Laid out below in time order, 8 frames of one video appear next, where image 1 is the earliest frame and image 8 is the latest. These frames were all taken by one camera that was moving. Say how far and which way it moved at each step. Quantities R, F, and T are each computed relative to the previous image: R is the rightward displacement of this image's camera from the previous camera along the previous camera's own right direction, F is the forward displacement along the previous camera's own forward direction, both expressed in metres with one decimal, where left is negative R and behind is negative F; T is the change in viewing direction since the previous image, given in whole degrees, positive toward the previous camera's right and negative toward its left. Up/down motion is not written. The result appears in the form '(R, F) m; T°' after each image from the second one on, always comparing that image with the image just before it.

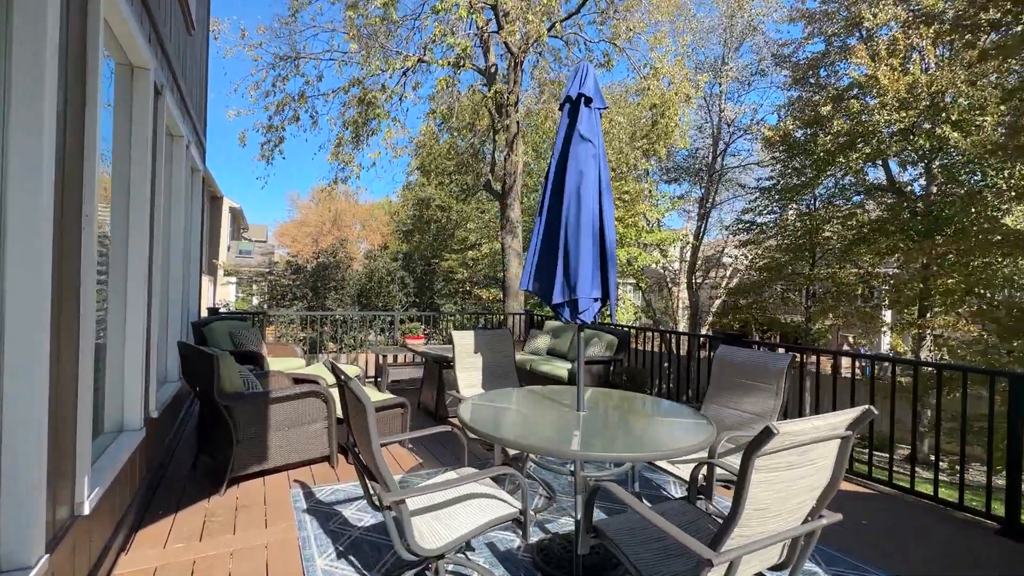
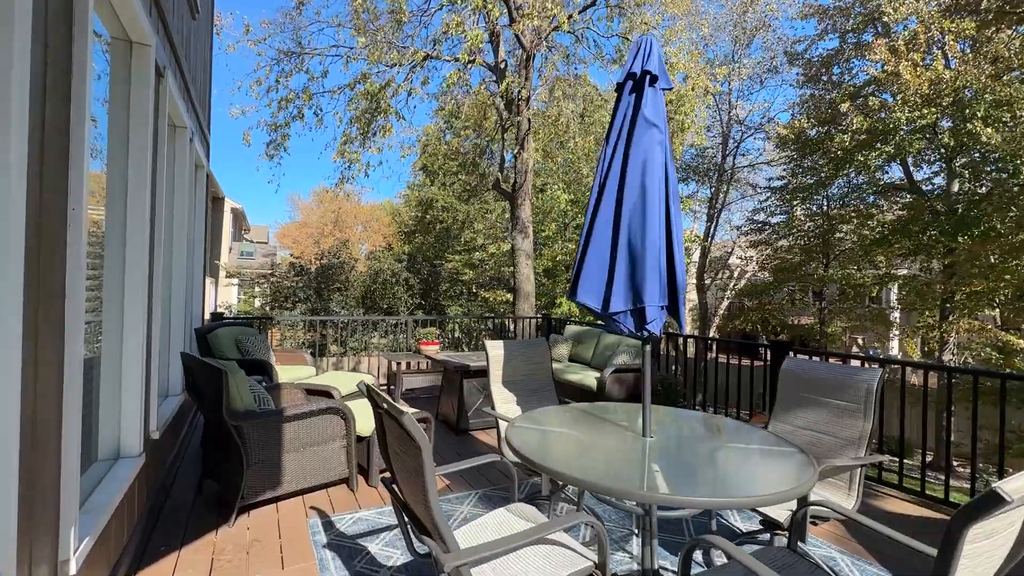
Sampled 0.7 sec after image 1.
(-0.2, +0.2) m; 0°
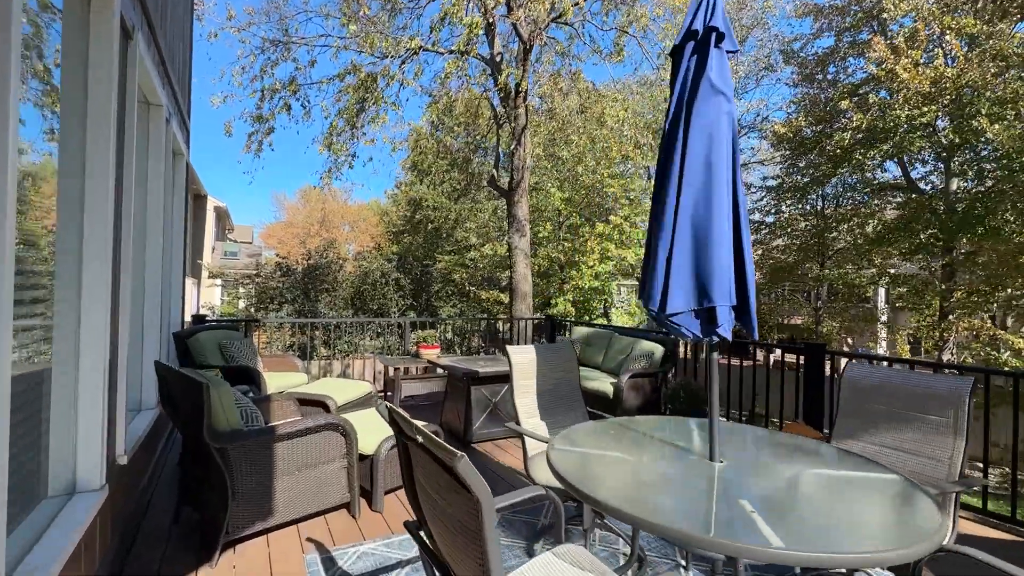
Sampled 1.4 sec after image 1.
(-0.2, +0.3) m; +1°
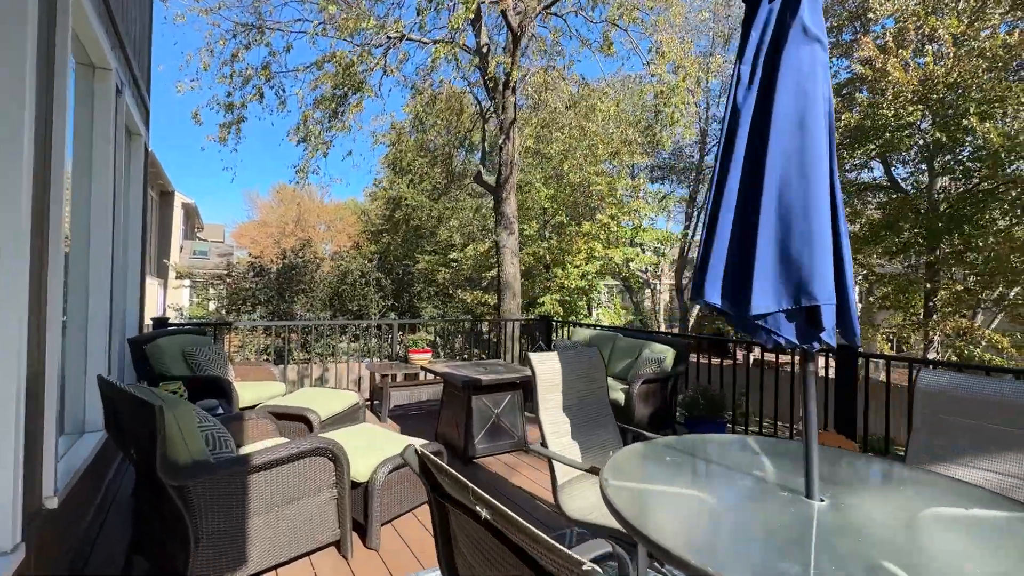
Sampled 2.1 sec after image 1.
(-0.1, +0.3) m; +3°
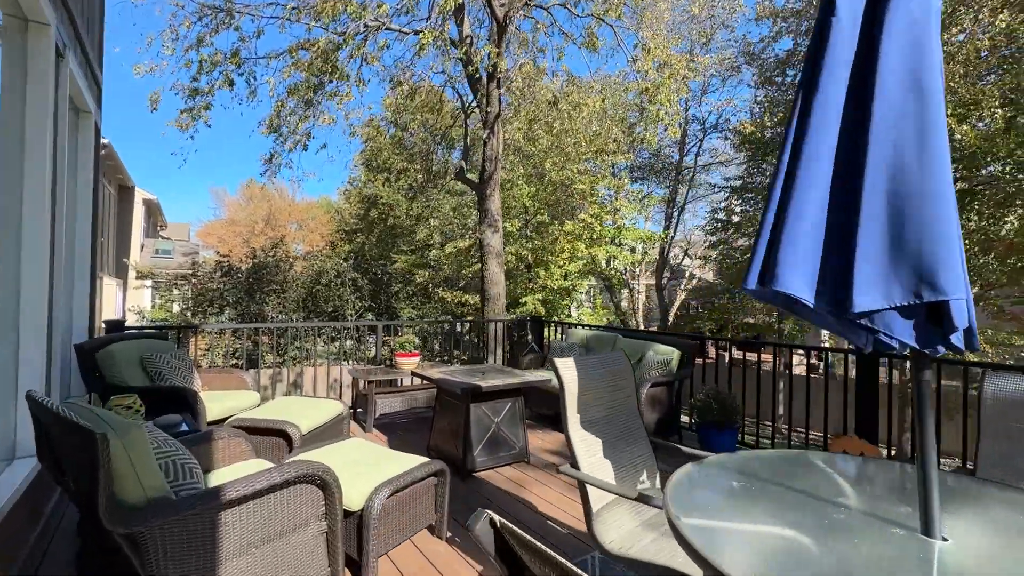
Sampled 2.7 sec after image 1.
(-0.1, +0.2) m; +3°
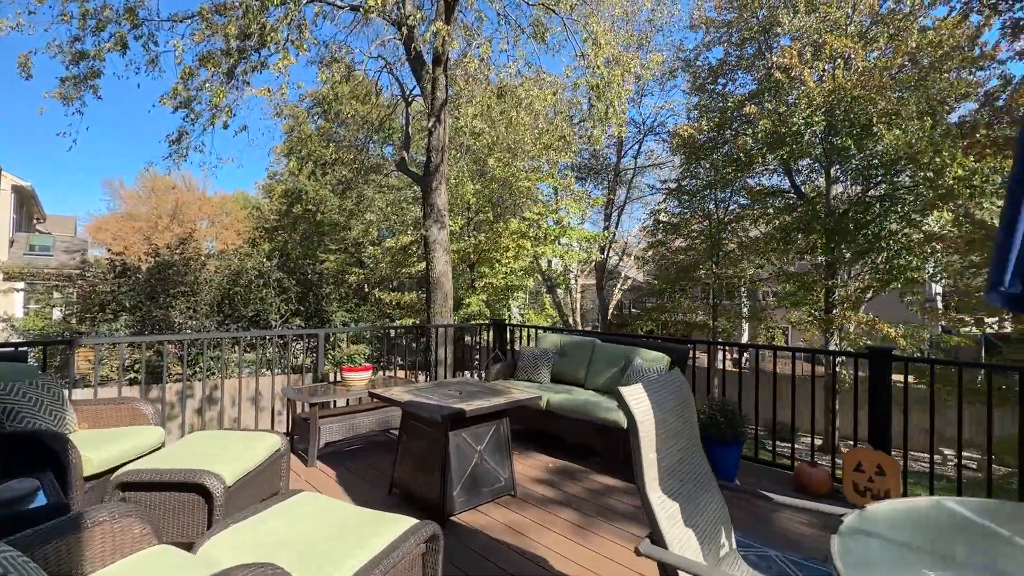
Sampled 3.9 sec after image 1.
(-0.2, +0.4) m; +8°
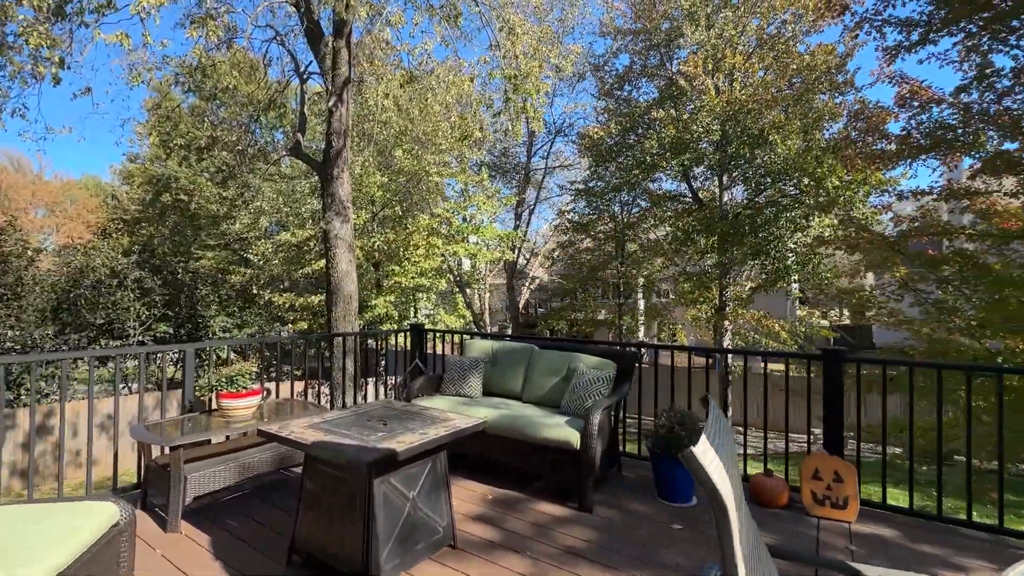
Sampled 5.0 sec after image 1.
(-0.1, +0.4) m; +12°
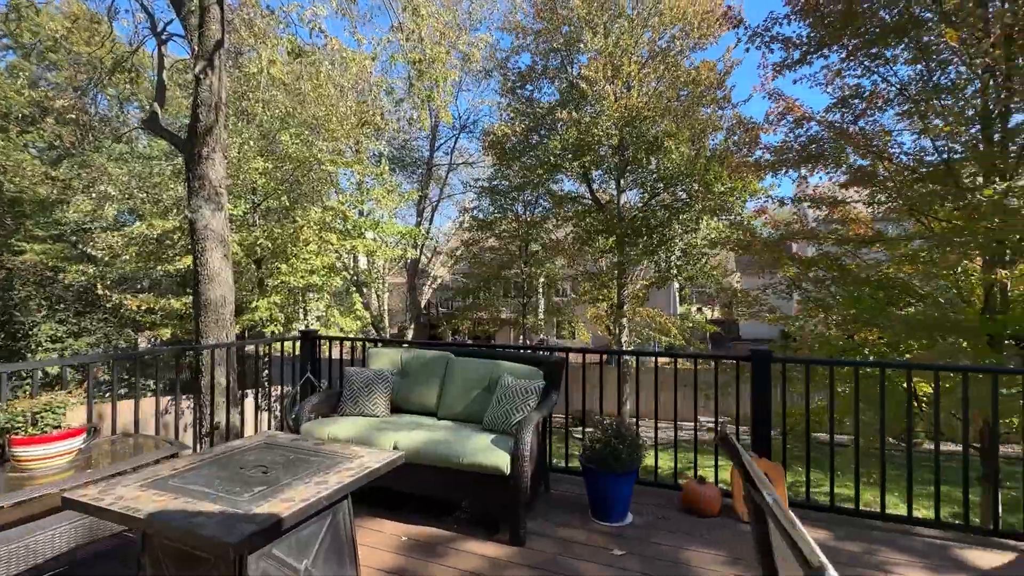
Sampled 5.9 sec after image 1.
(-0.1, +0.3) m; +12°
